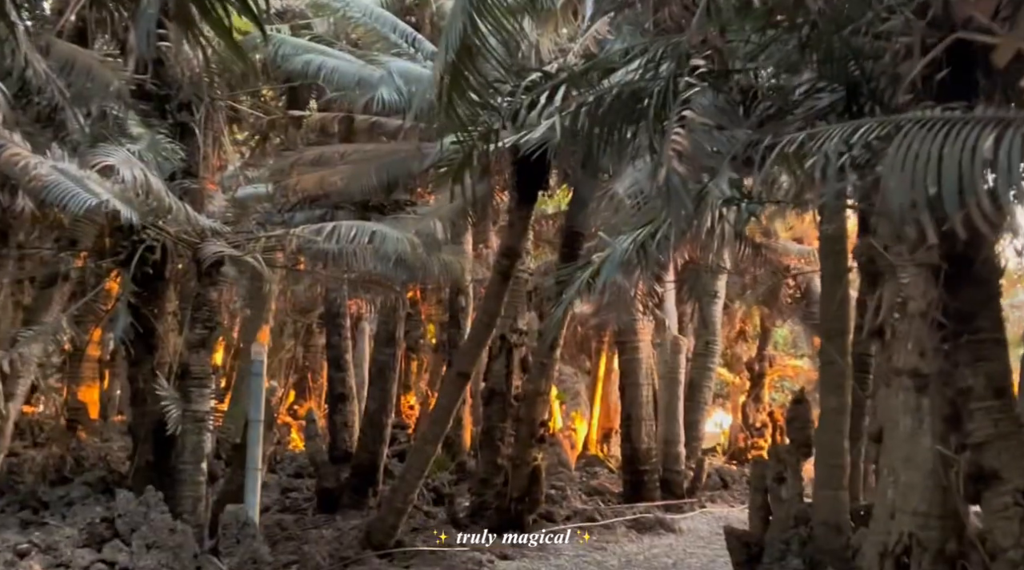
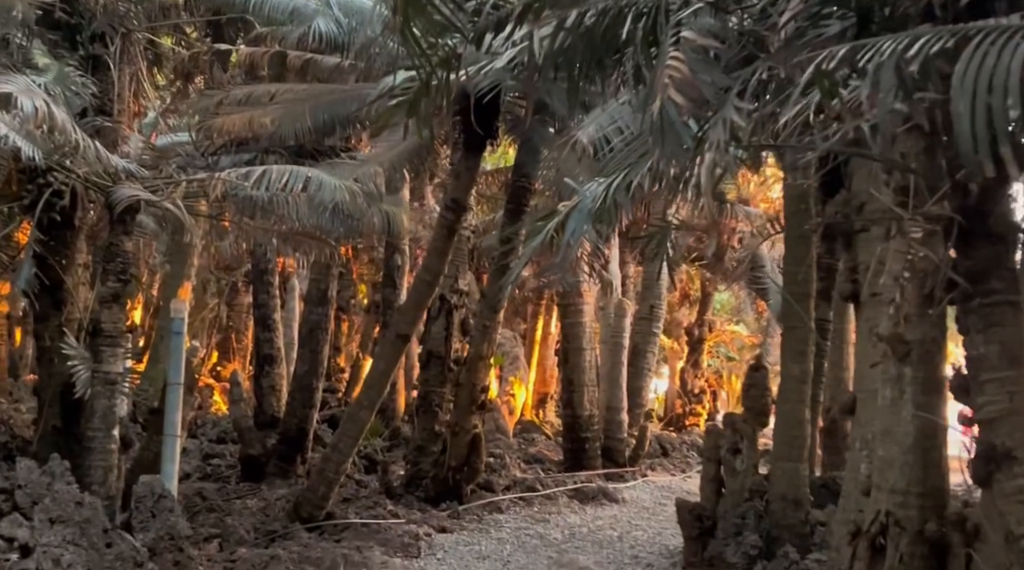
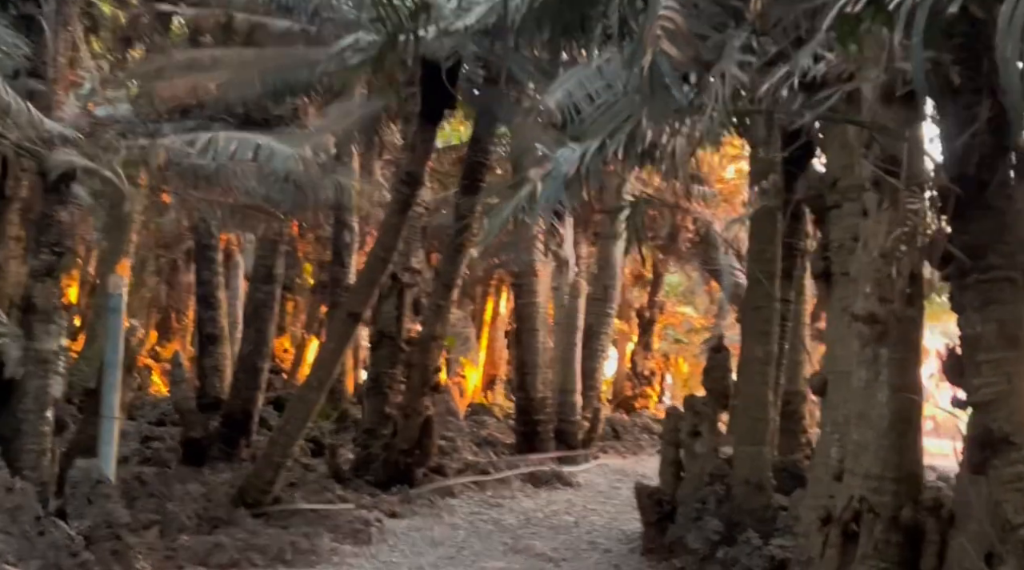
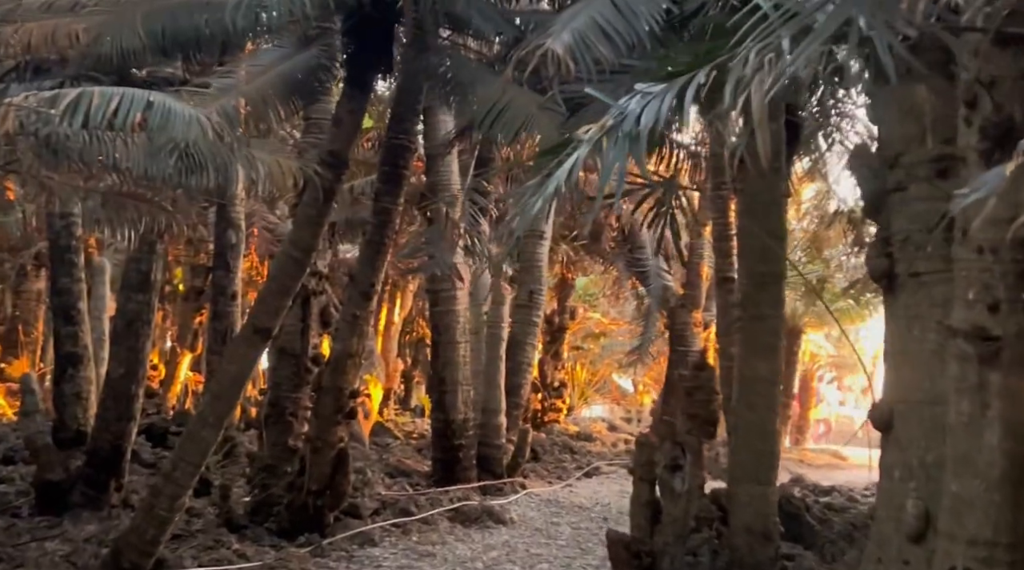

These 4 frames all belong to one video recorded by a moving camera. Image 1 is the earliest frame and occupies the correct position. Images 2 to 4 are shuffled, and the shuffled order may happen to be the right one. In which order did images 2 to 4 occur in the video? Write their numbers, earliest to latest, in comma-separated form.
2, 3, 4
